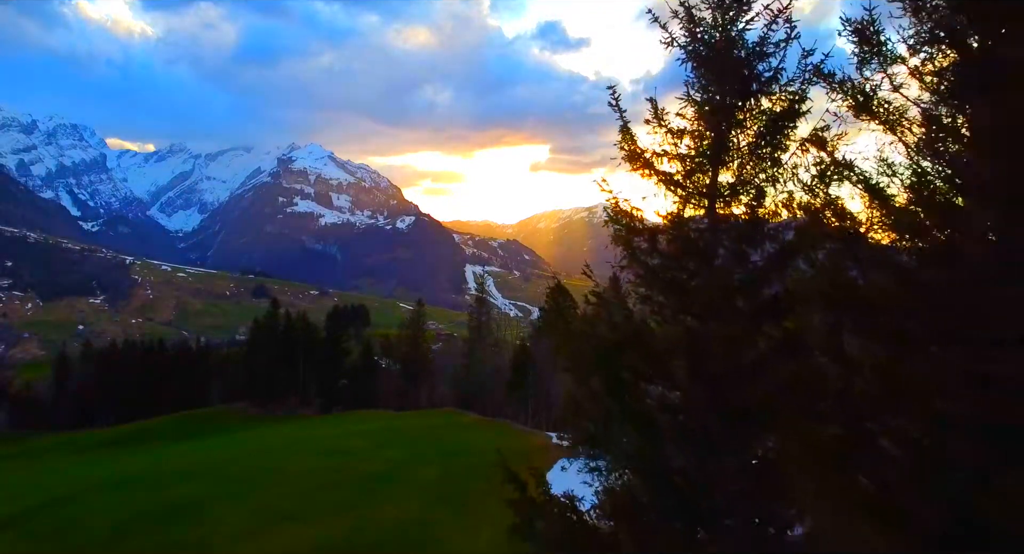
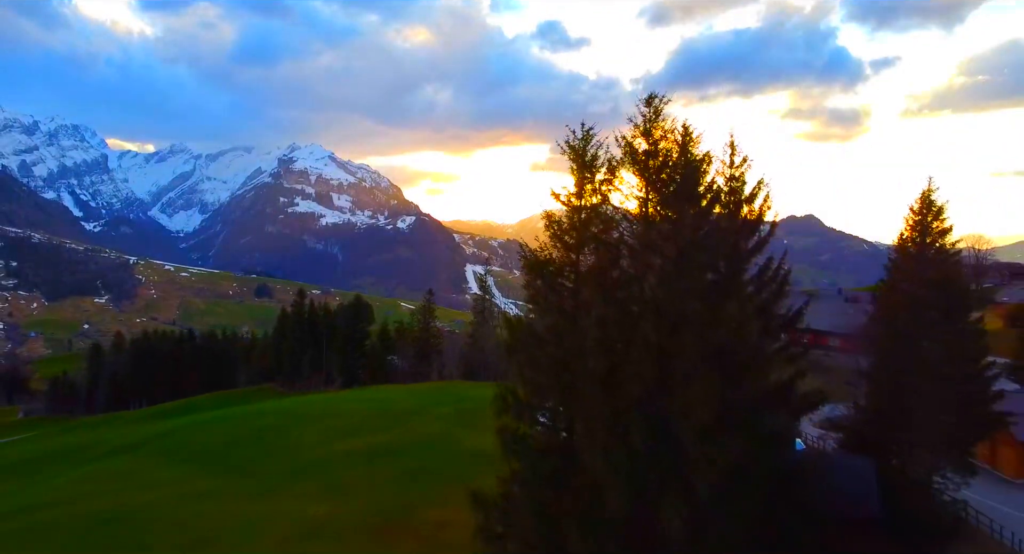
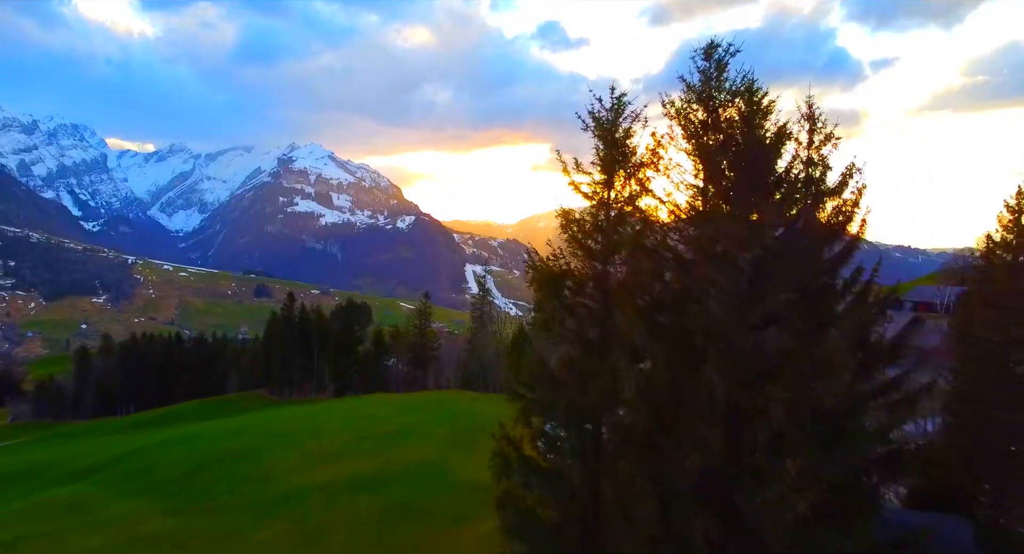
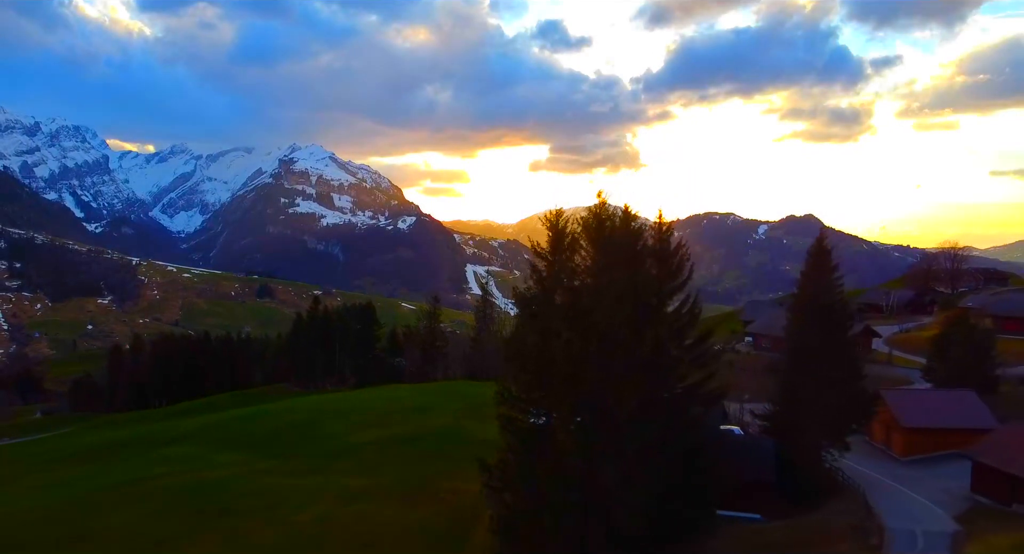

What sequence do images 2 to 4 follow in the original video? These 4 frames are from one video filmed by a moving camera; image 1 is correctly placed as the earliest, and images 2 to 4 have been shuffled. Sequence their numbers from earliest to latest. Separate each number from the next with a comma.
3, 2, 4
